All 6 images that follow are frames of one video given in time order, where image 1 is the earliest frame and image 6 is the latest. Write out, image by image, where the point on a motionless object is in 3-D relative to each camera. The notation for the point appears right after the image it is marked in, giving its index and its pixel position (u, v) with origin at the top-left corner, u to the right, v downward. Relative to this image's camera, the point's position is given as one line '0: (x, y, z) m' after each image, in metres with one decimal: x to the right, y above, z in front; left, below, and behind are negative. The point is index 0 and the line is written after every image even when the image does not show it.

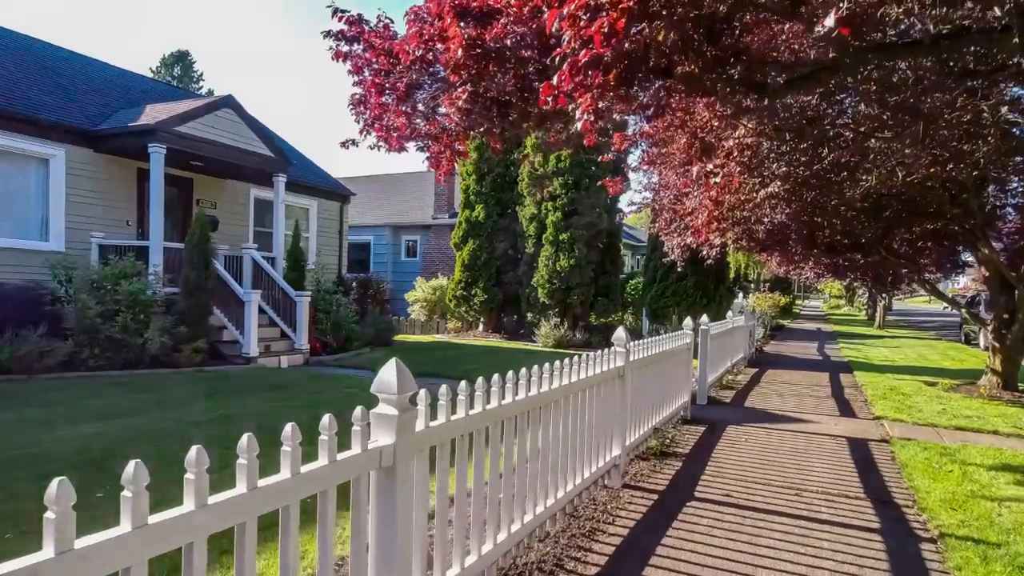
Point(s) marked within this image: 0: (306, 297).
0: (-3.2, -0.1, +10.6) m
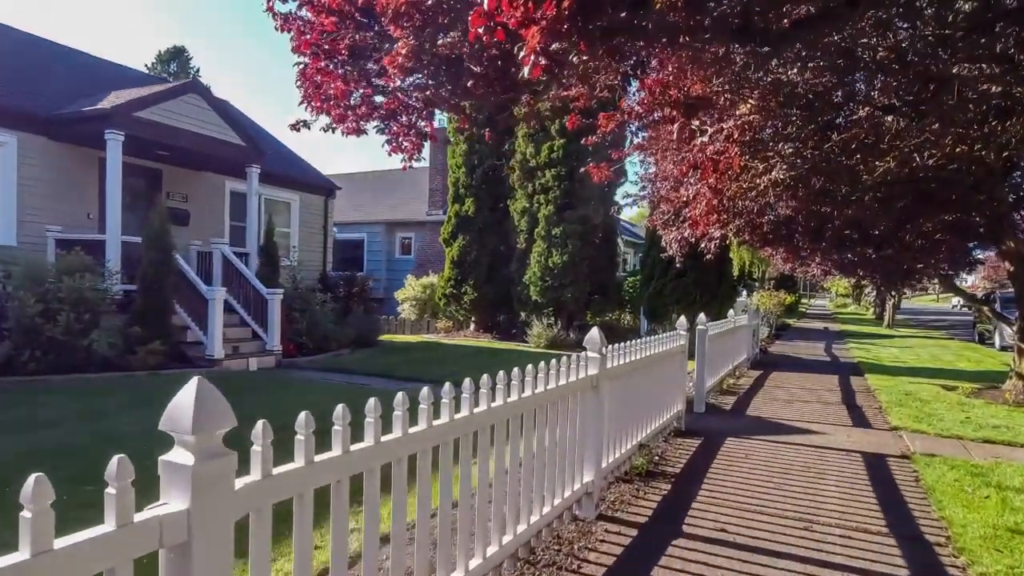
0: (-3.4, -0.1, +9.9) m
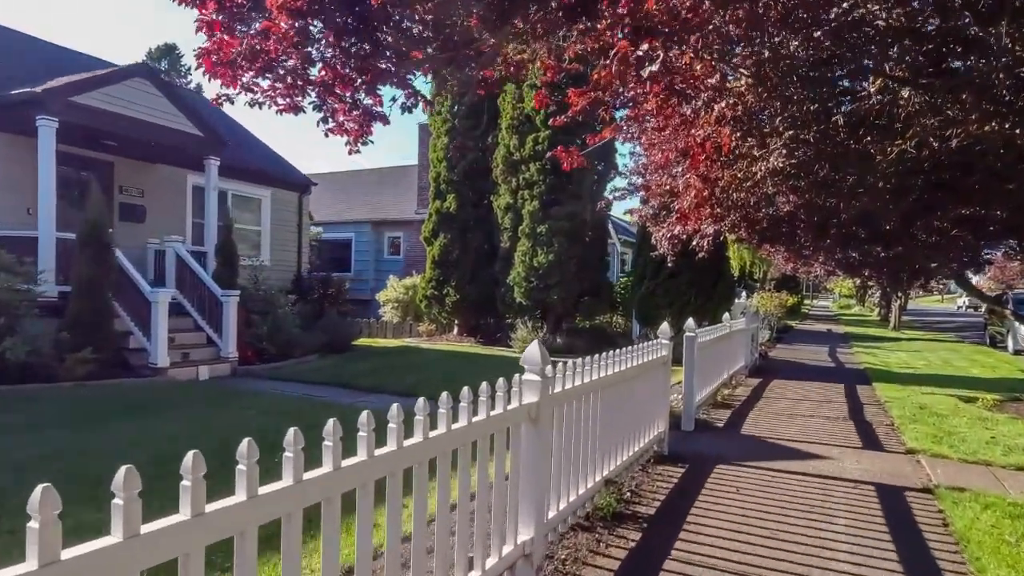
0: (-3.7, -0.1, +9.1) m
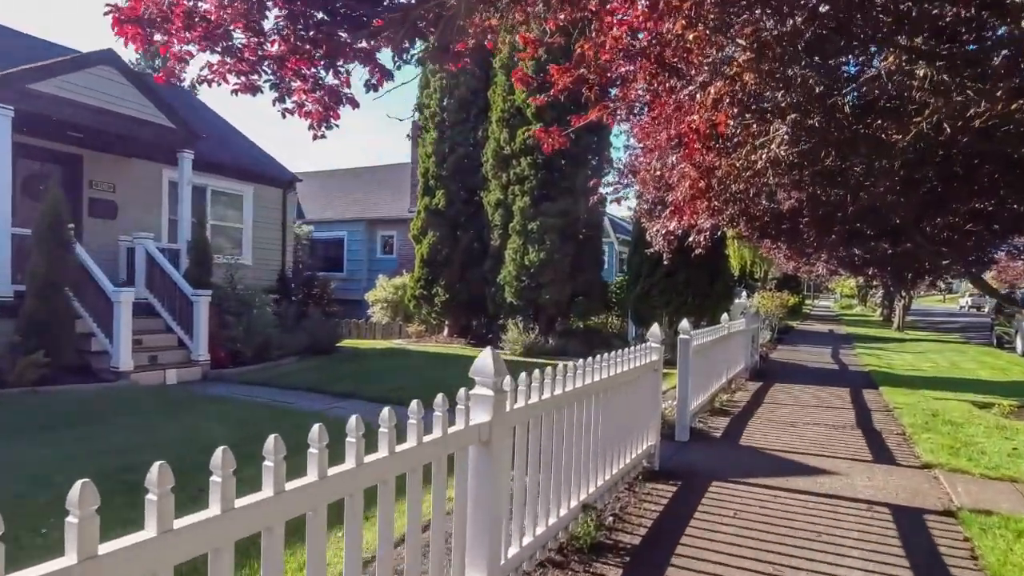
0: (-3.9, -0.1, +8.7) m
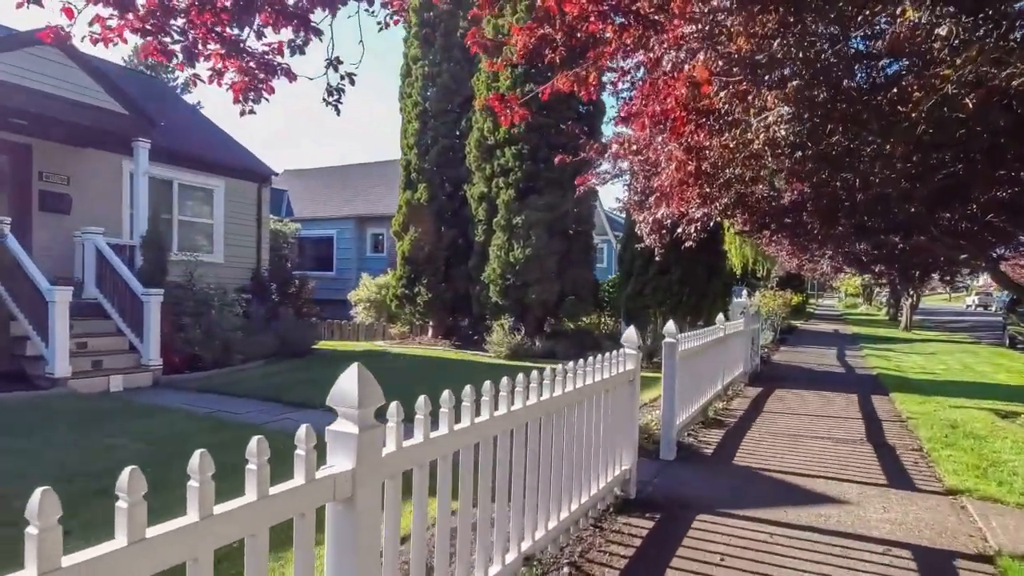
0: (-4.1, -0.1, +8.0) m
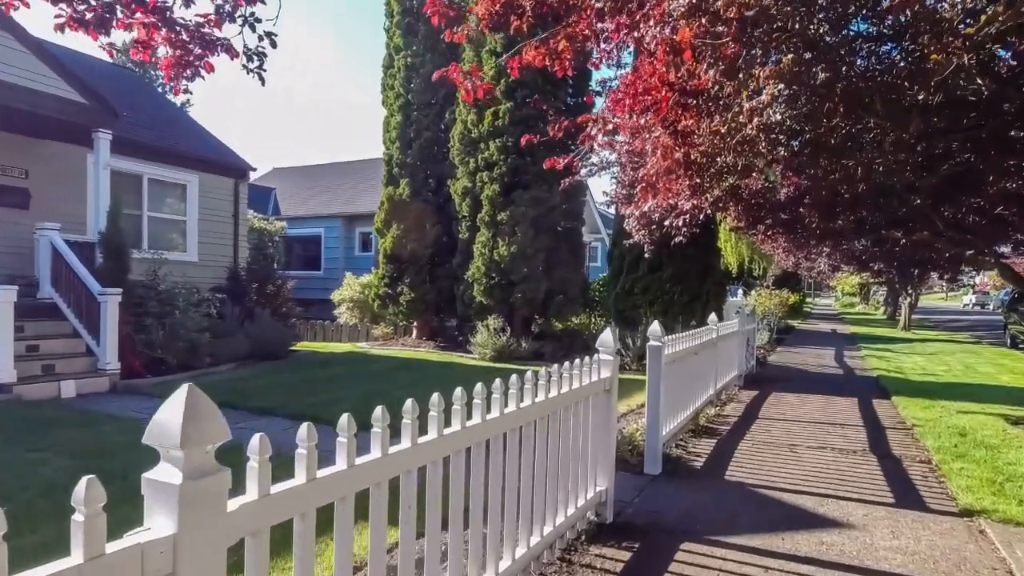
0: (-4.4, -0.1, +7.5) m
